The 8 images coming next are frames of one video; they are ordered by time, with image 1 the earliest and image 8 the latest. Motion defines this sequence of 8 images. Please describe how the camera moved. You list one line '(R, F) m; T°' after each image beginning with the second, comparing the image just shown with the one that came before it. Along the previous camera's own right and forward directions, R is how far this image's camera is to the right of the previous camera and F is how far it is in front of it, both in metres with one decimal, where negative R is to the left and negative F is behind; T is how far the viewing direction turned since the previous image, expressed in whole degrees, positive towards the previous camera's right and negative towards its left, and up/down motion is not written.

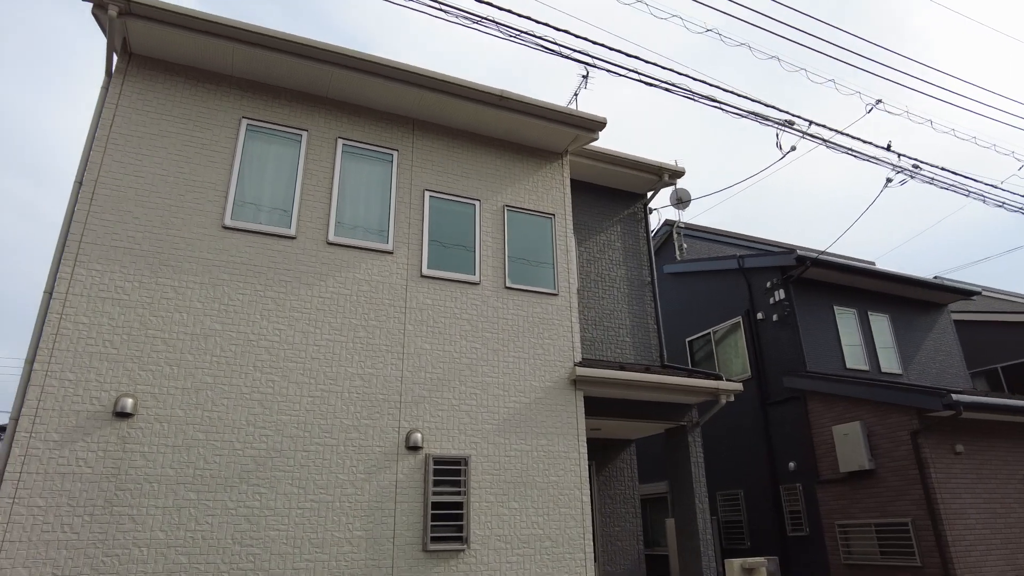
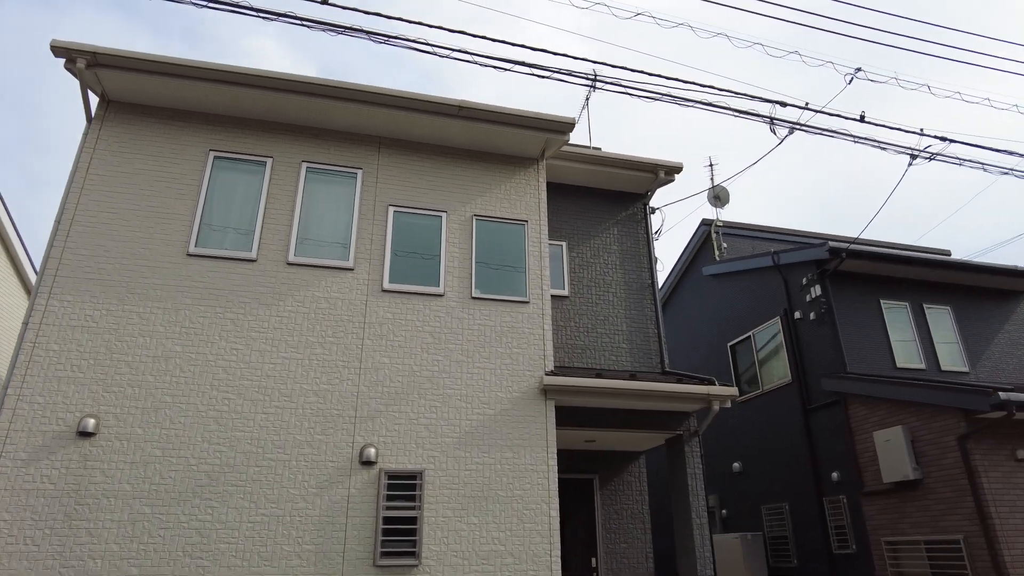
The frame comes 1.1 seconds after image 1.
(+1.3, +0.2) m; -8°
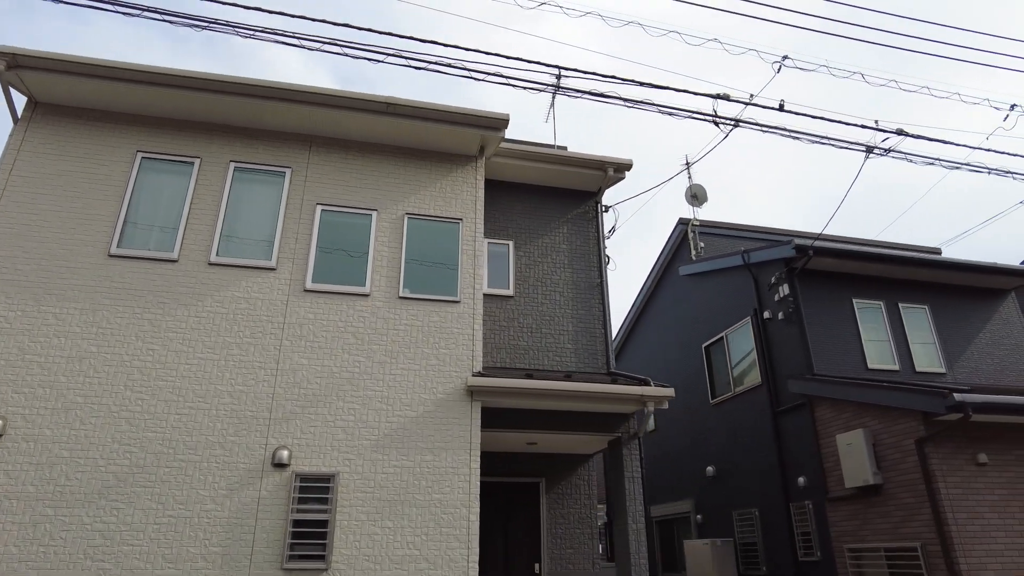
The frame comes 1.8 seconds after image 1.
(+0.9, +0.1) m; -2°
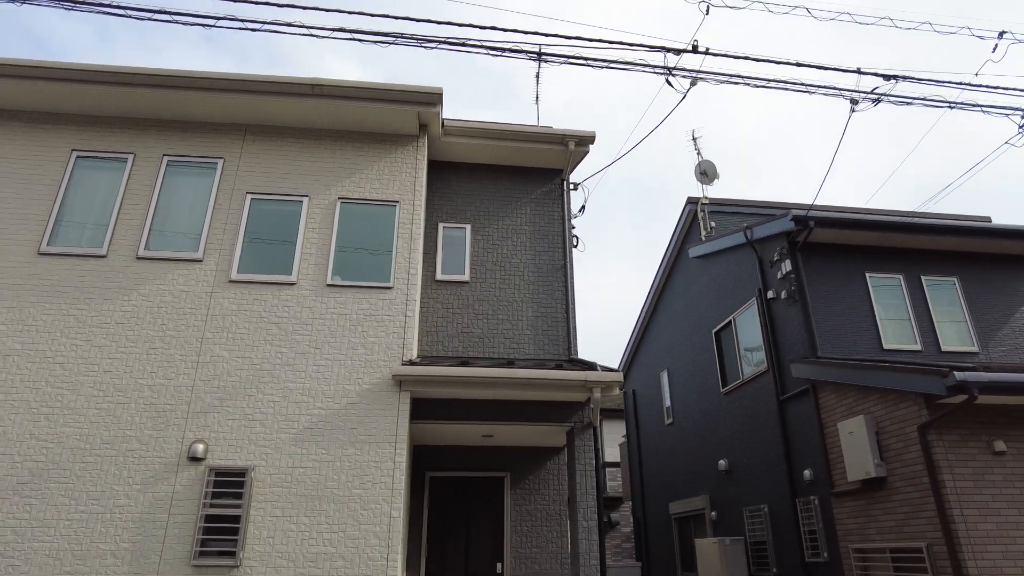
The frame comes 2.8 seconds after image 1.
(+1.3, +0.5) m; -6°
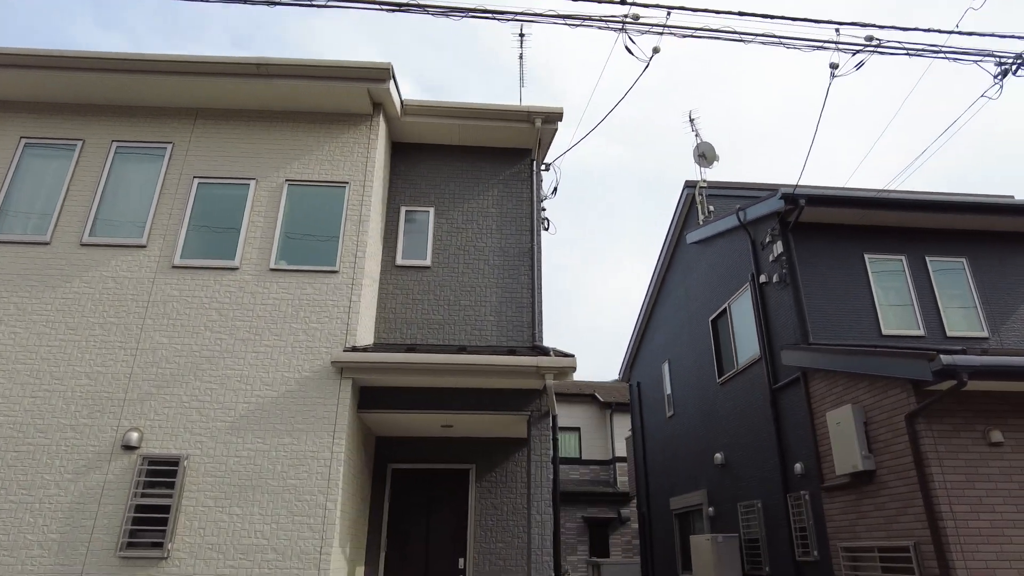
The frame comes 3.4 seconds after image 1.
(+0.8, +0.3) m; -3°
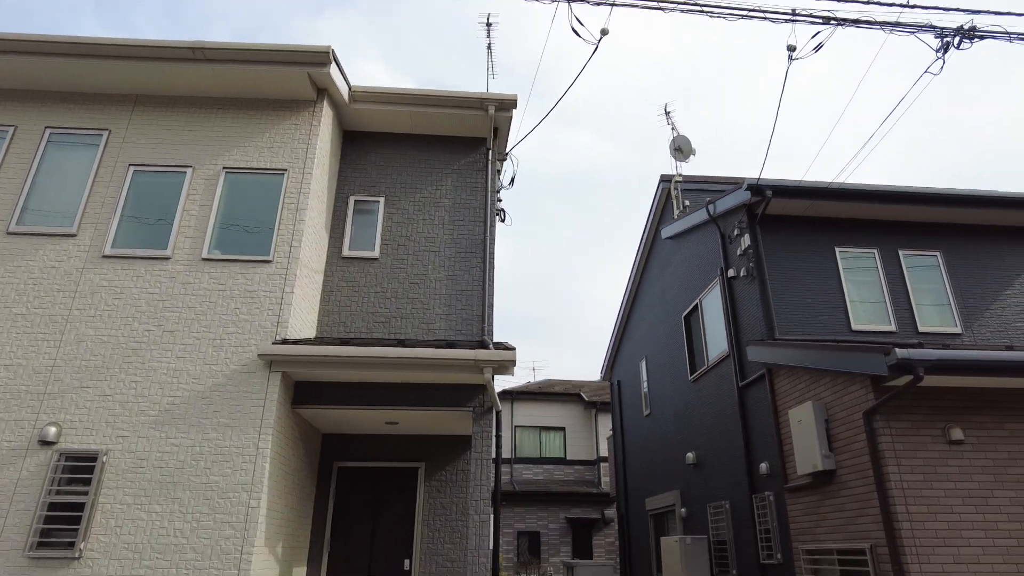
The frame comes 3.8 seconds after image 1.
(+0.6, +0.2) m; 0°
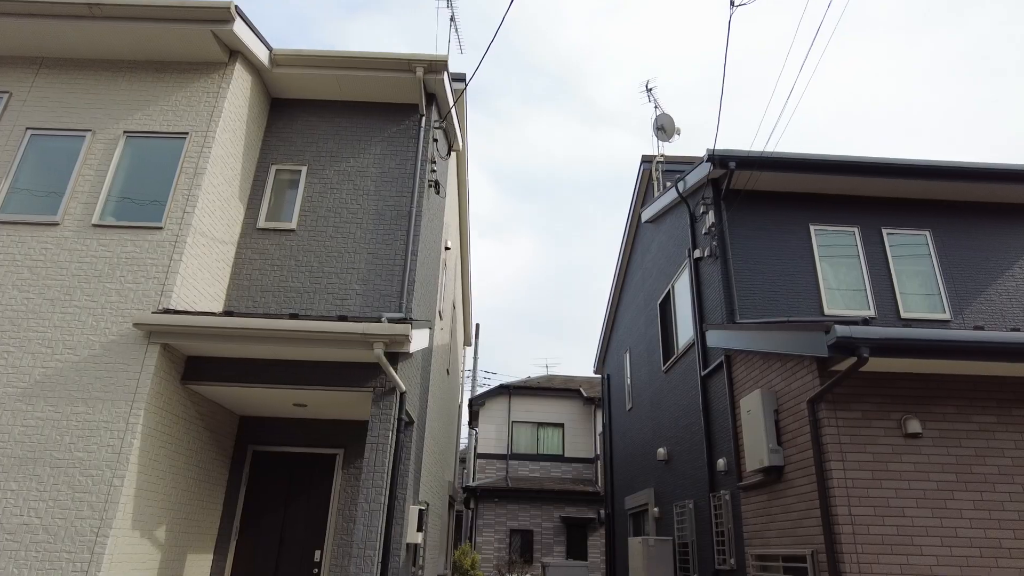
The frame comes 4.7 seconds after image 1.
(+1.1, +0.5) m; -3°
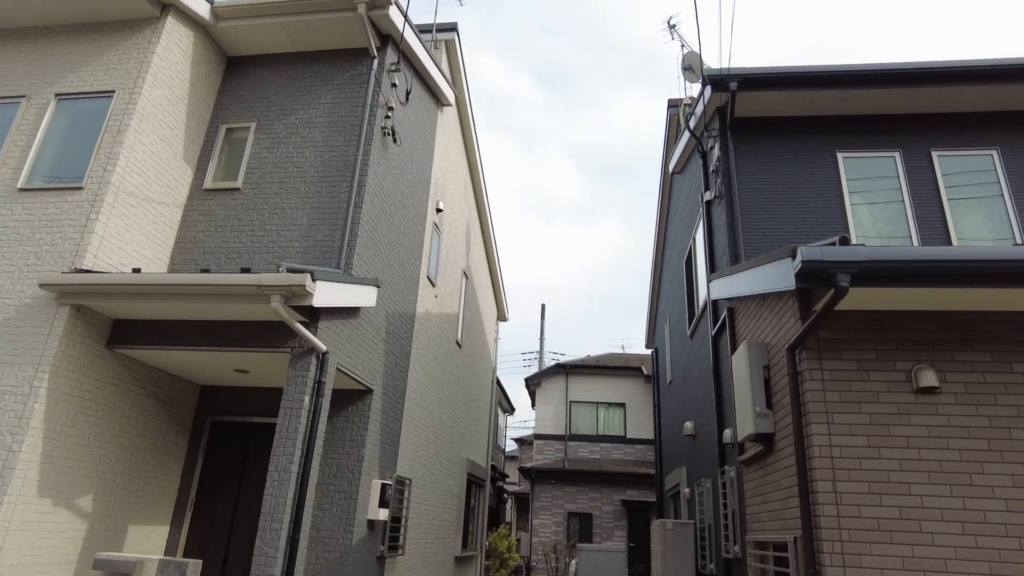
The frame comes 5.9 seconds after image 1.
(+1.2, +0.8) m; -9°
